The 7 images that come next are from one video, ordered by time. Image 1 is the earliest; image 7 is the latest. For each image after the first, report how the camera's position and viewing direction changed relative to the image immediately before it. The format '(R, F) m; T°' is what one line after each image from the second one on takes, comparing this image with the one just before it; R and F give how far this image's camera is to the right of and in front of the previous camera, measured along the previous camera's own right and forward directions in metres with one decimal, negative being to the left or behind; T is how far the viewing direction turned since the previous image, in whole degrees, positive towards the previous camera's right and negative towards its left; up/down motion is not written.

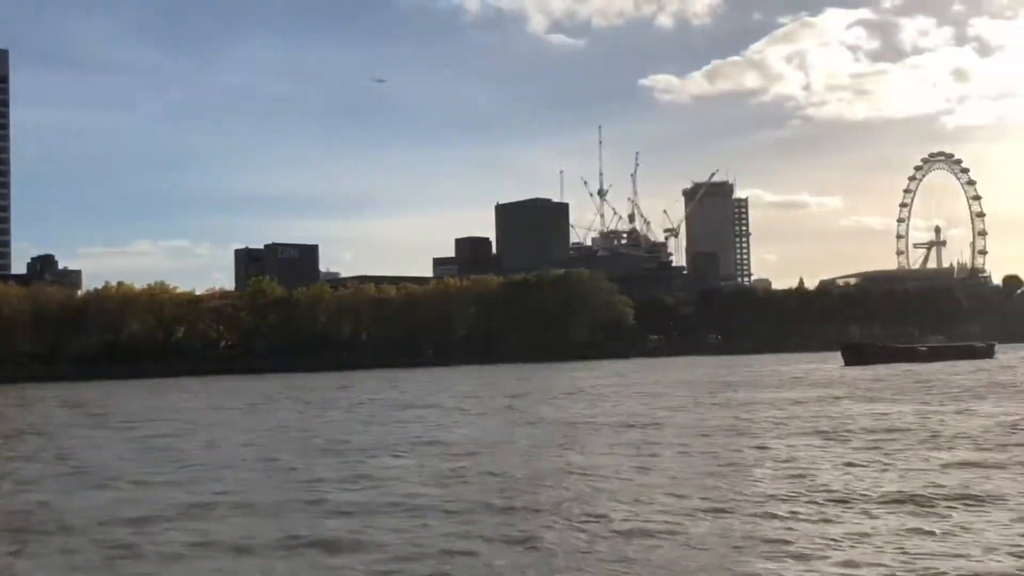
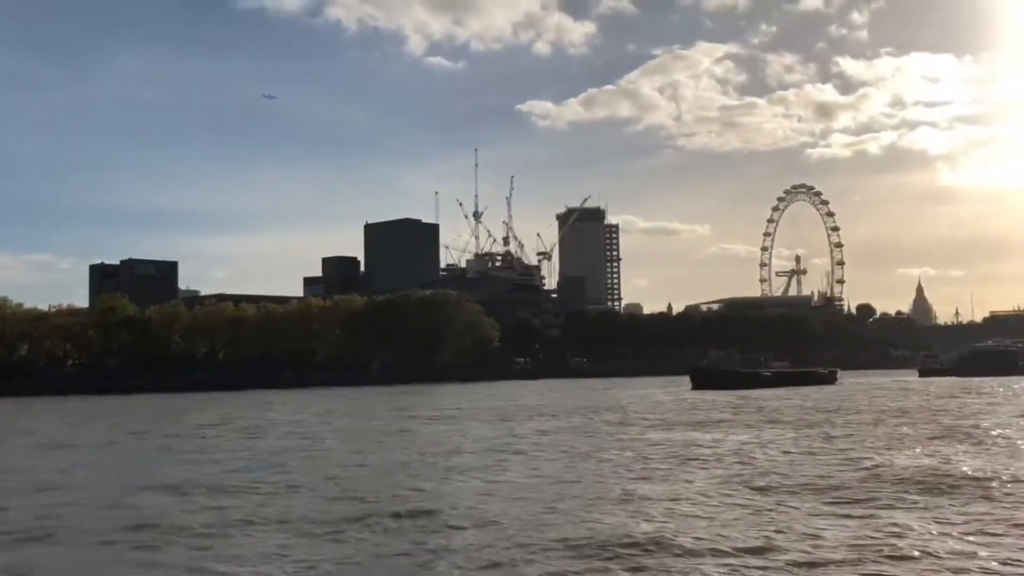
(+1.4, +0.9) m; +6°
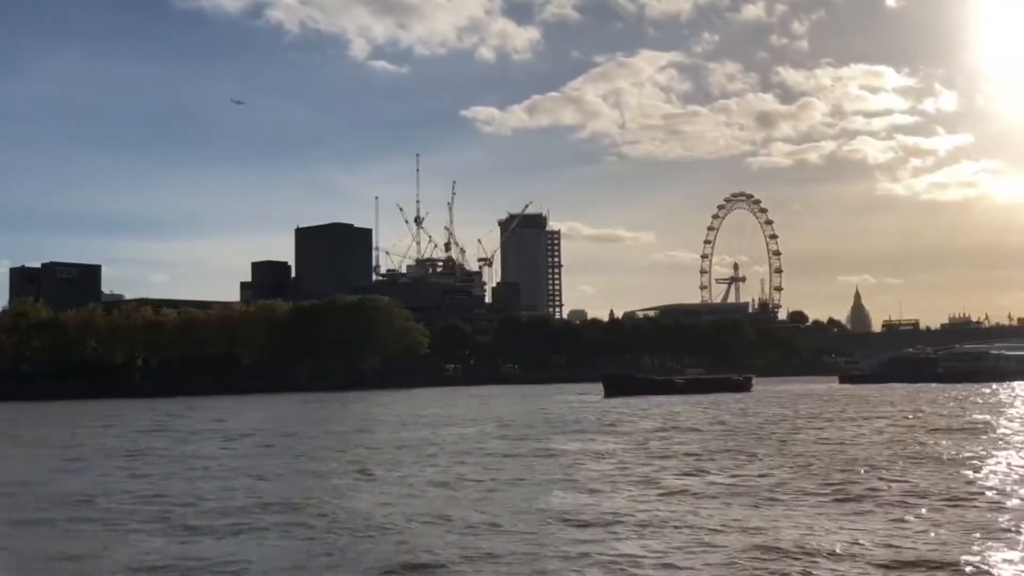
(+2.2, +1.2) m; +3°
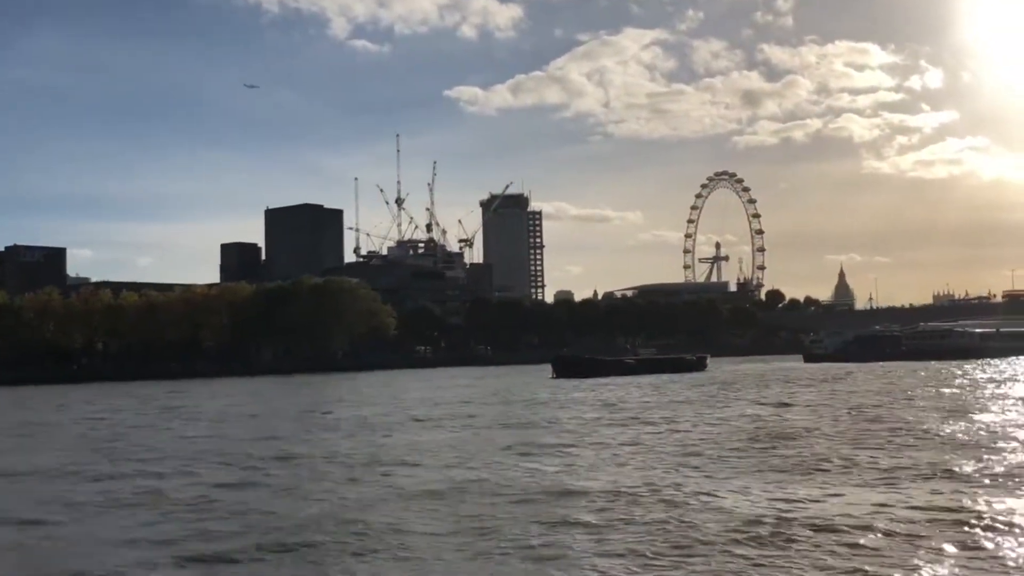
(+2.5, +1.6) m; 0°
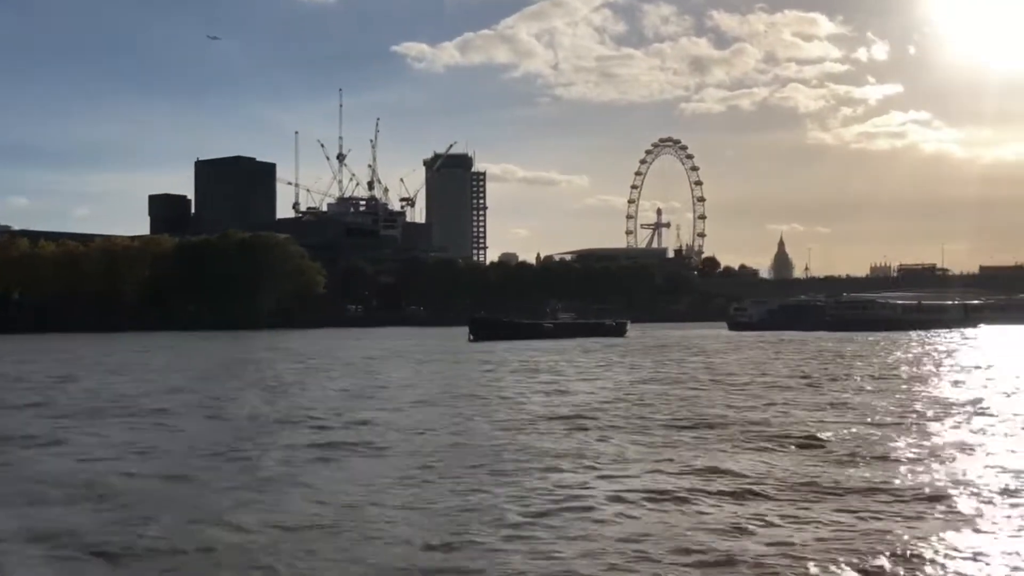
(+1.6, +1.2) m; +3°
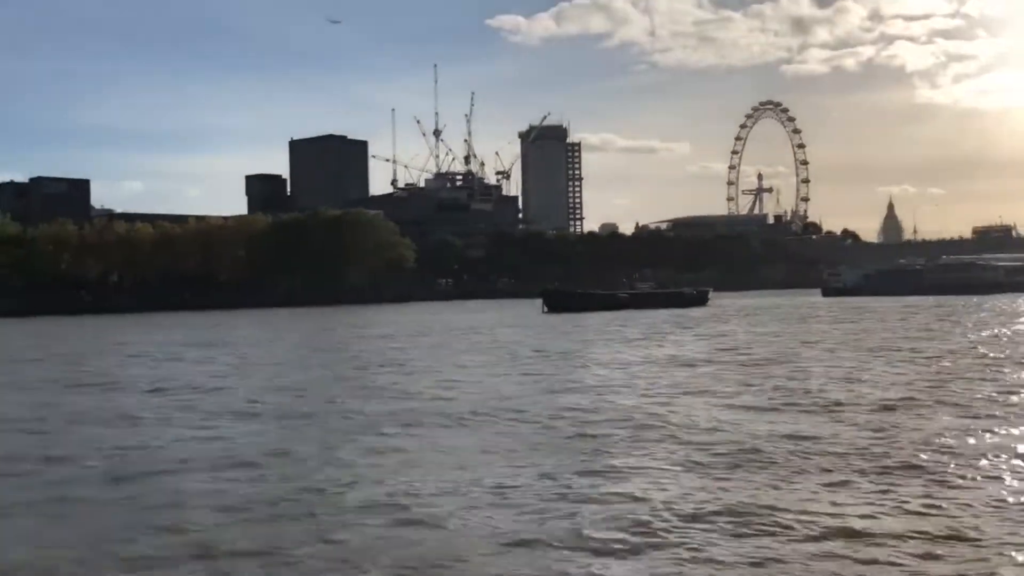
(+1.6, +0.9) m; -6°
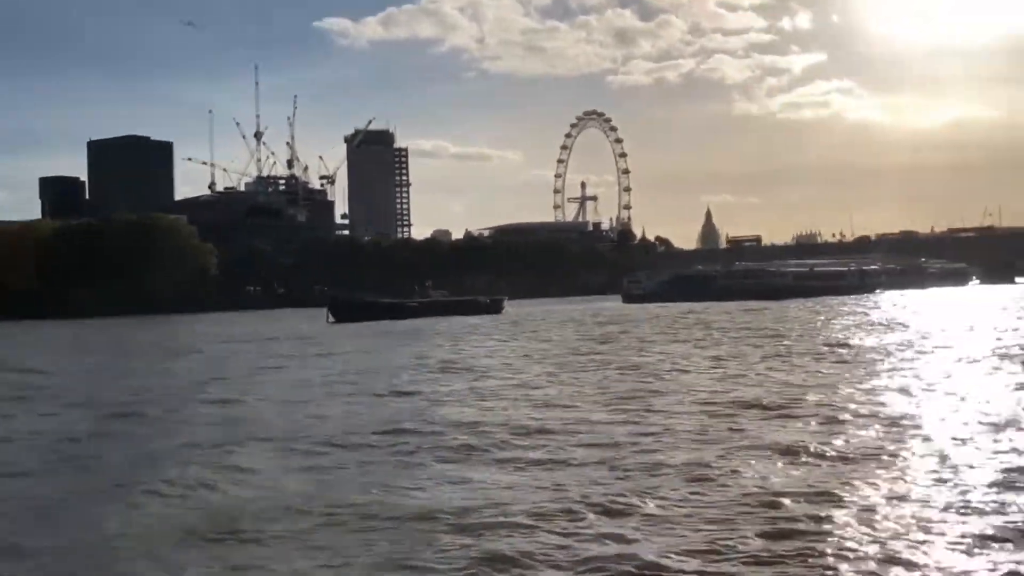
(+3.2, +1.2) m; +8°
